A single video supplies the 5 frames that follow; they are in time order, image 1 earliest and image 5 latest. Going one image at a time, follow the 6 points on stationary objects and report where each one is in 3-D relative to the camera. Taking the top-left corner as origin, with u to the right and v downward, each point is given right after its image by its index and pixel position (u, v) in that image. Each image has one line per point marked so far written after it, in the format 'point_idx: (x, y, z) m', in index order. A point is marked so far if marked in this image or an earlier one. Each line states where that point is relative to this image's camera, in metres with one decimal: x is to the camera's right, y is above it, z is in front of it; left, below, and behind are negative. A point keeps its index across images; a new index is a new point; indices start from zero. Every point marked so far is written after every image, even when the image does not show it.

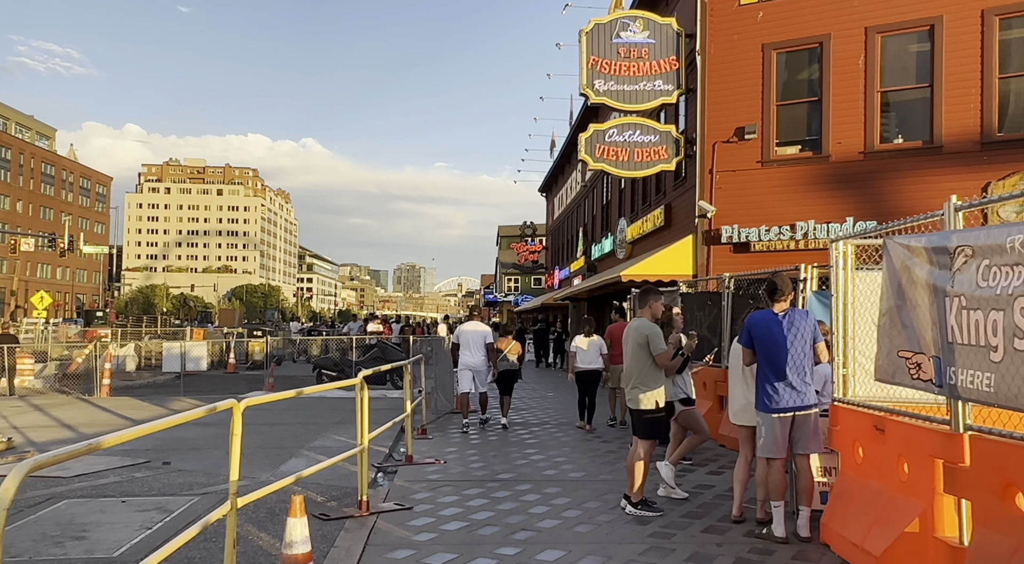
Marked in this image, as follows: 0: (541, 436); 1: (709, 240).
0: (+0.4, -2.3, +11.1) m
1: (+4.1, +0.9, +15.4) m
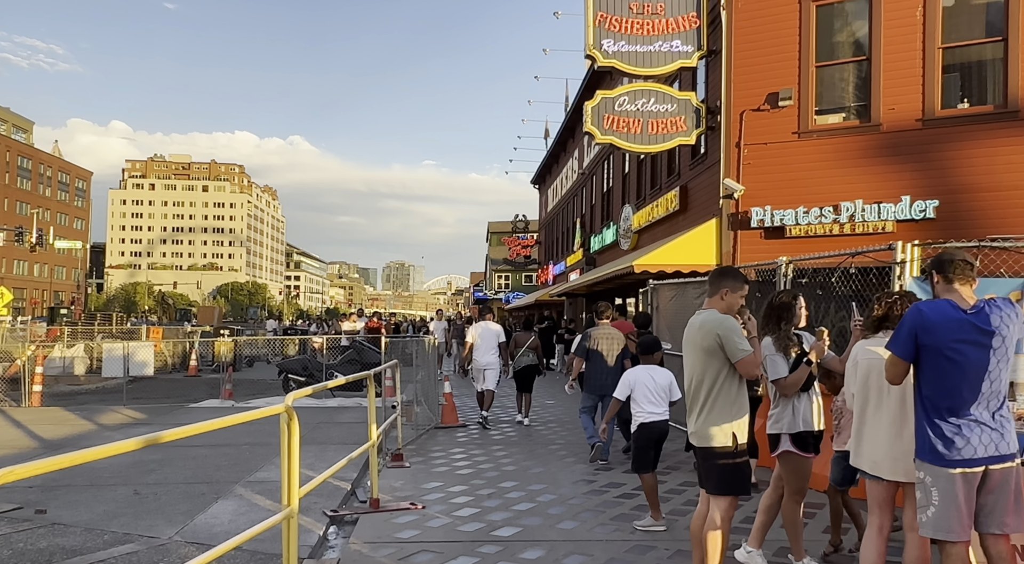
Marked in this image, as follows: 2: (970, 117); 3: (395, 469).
0: (+0.4, -2.1, +8.9) m
1: (+4.0, +1.1, +13.2) m
2: (+7.2, +2.6, +11.6) m
3: (-1.3, -2.1, +8.2) m
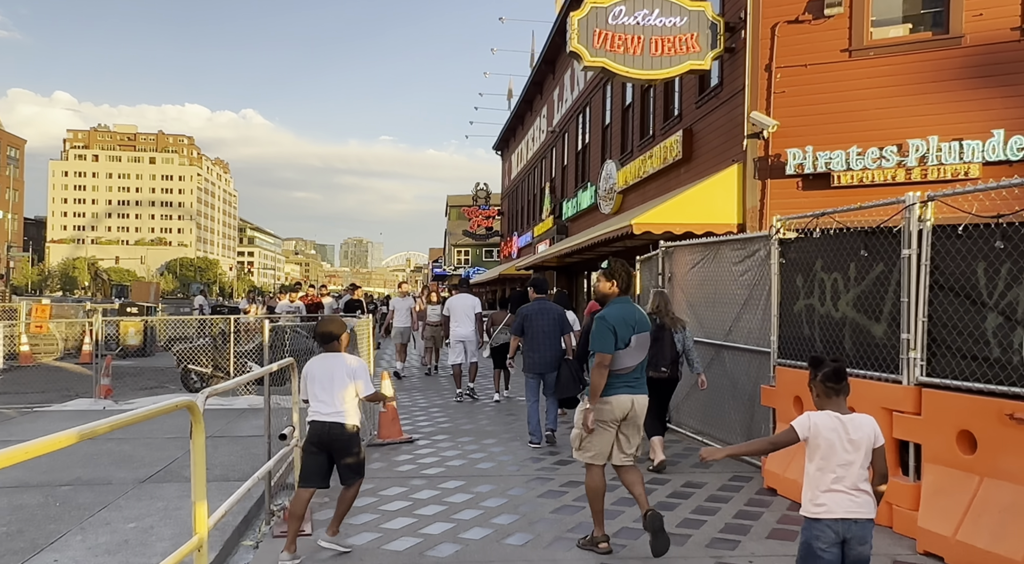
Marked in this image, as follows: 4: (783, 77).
0: (+0.1, -1.8, +5.8) m
1: (+3.5, +1.6, +10.2) m
2: (+6.8, +3.1, +8.7) m
3: (-1.5, -1.7, +5.0) m
4: (+3.8, +2.9, +10.2) m
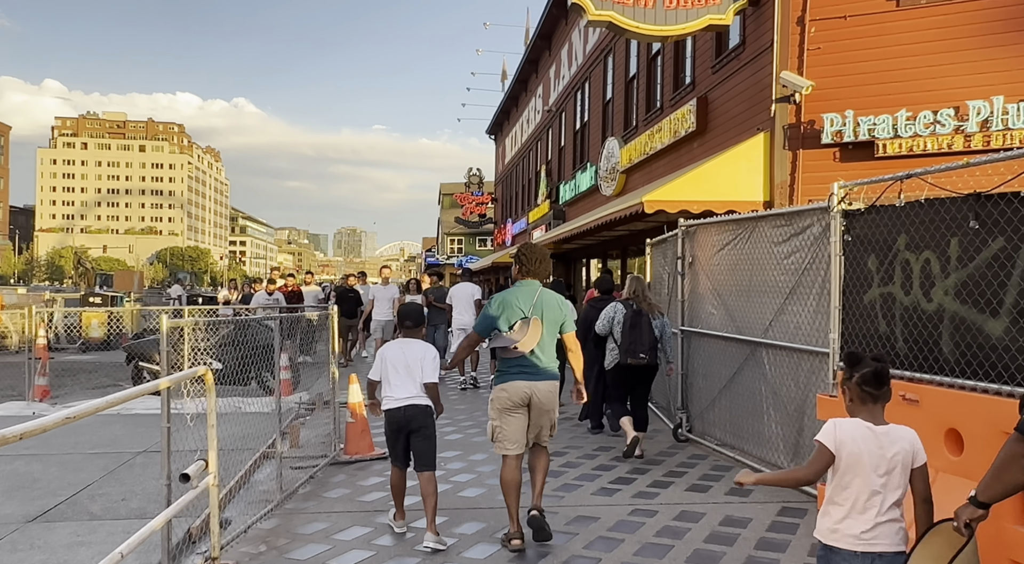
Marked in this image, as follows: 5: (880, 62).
0: (+0.1, -1.7, +4.5) m
1: (+3.4, +1.7, +8.9) m
2: (+6.8, +3.2, +7.3) m
3: (-1.6, -1.6, +3.6) m
4: (+3.7, +3.0, +8.8) m
5: (+4.3, +2.6, +8.5) m
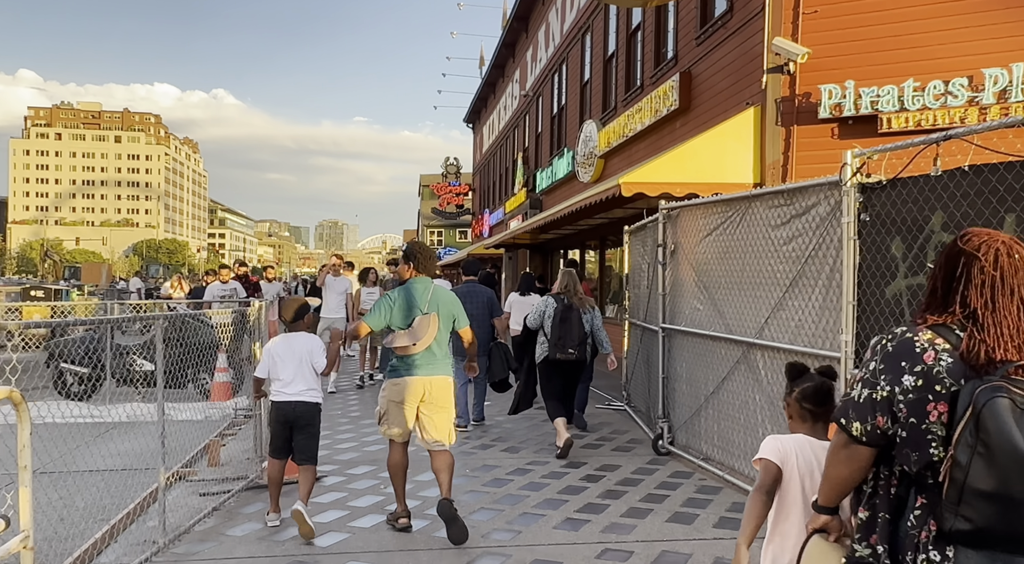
0: (-0.2, -1.6, +3.5) m
1: (+3.0, +1.8, +7.9) m
2: (+6.4, +3.3, +6.5) m
3: (-1.9, -1.6, +2.6) m
4: (+3.3, +3.1, +7.9) m
5: (+3.9, +2.7, +7.6) m
